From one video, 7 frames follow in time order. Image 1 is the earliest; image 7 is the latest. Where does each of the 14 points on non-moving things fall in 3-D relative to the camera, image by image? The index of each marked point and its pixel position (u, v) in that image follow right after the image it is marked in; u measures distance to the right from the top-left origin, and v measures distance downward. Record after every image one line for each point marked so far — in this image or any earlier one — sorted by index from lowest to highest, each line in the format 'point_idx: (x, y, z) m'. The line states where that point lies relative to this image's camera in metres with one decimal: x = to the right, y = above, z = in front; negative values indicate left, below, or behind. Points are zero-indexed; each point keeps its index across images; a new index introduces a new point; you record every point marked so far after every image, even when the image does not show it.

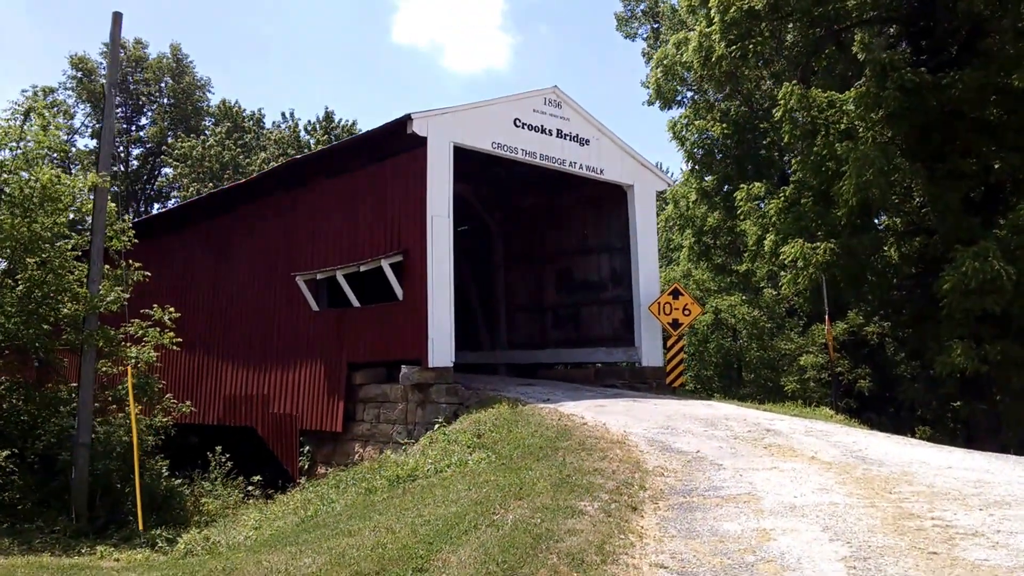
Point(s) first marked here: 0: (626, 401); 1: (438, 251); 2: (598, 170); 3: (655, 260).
0: (+1.2, -1.2, +10.2) m
1: (-0.9, +0.4, +11.1) m
2: (+1.2, +1.6, +12.9) m
3: (+2.0, +0.4, +13.5) m
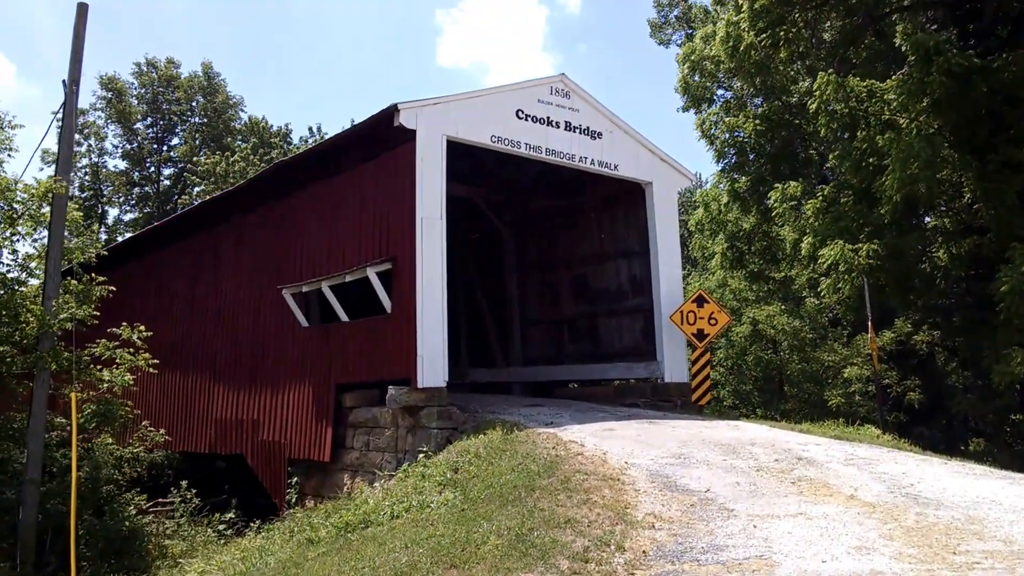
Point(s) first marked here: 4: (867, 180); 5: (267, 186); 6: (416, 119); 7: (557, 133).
0: (+1.2, -1.2, +9.0) m
1: (-0.9, +0.3, +10.0) m
2: (+1.2, +1.5, +11.8) m
3: (+2.1, +0.3, +12.2) m
4: (+5.4, +1.6, +14.8) m
5: (-3.3, +1.3, +13.3) m
6: (-1.0, +1.7, +10.0) m
7: (+0.5, +1.8, +11.3) m
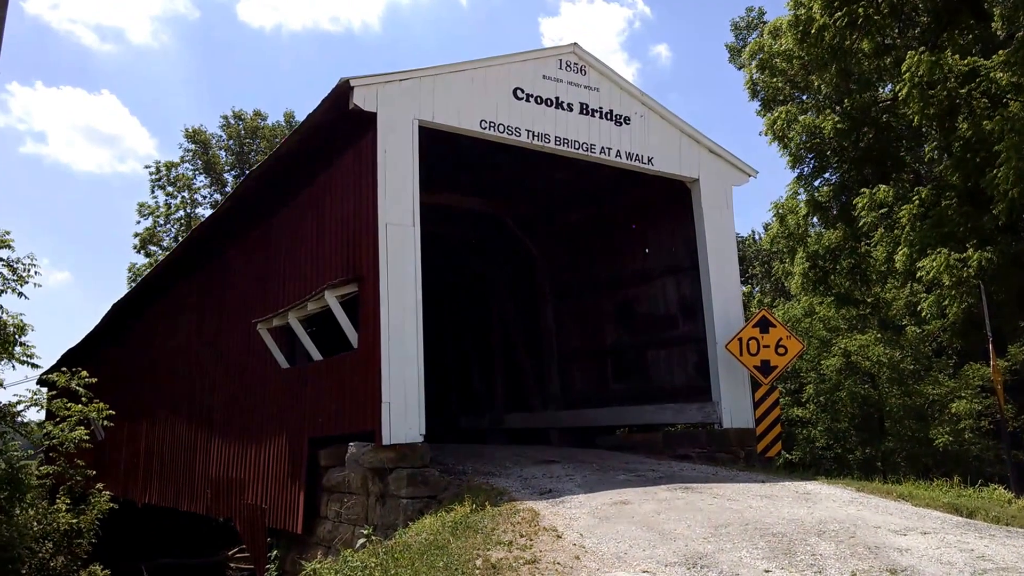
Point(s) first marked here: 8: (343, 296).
0: (+1.1, -1.4, +6.5) m
1: (-0.9, +0.1, +7.8) m
2: (+1.3, +1.3, +9.4) m
3: (+2.2, 0.0, +9.8) m
4: (+5.7, +1.4, +12.1) m
5: (-3.0, +0.9, +11.3) m
6: (-1.1, +1.5, +7.9) m
7: (+0.5, +1.6, +9.0) m
8: (-1.5, -0.1, +8.5) m
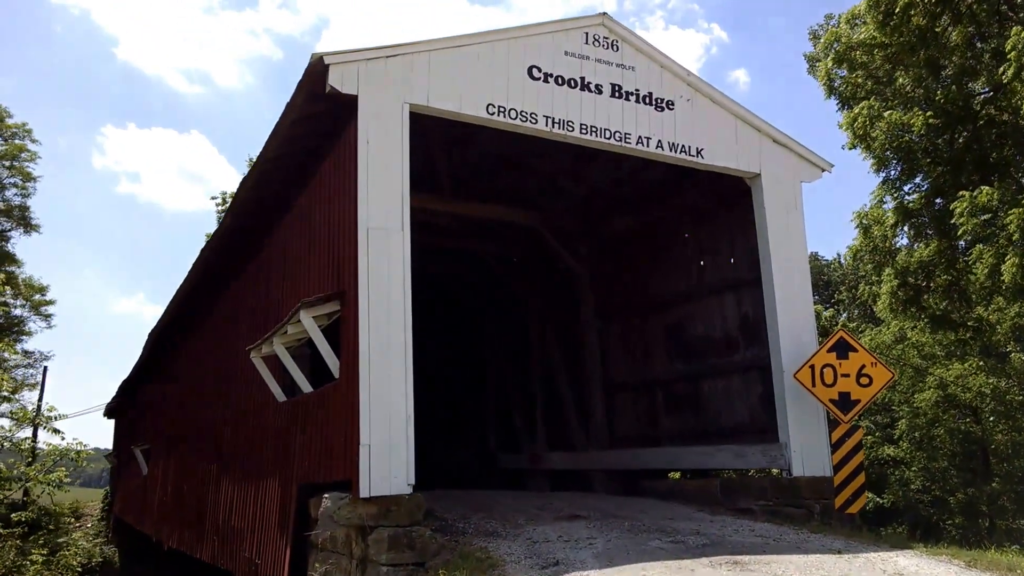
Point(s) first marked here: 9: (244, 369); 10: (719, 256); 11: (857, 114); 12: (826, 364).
0: (+1.0, -1.4, +4.9) m
1: (-0.9, 0.0, +6.4) m
2: (+1.5, +1.1, +7.9) m
3: (+2.4, -0.1, +8.1) m
4: (+6.0, +1.2, +10.2) m
5: (-2.7, +0.7, +10.1) m
6: (-1.0, +1.4, +6.5) m
7: (+0.7, +1.5, +7.6) m
8: (-1.3, -0.2, +7.1) m
9: (-3.0, -0.9, +11.0) m
10: (+1.9, +0.3, +8.9) m
11: (+4.8, +2.4, +13.6) m
12: (+2.4, -0.6, +7.4) m
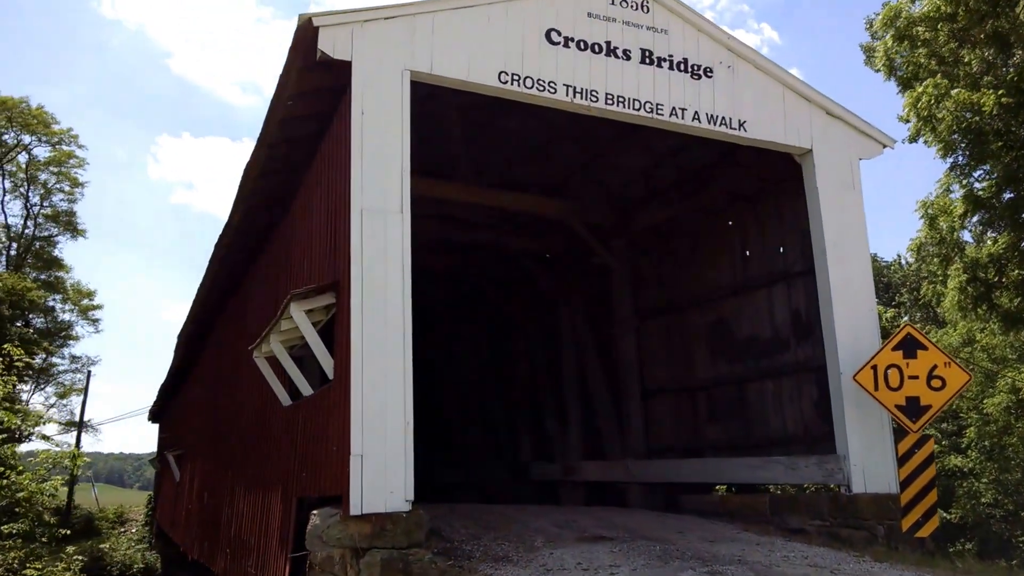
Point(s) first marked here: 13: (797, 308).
0: (+1.0, -1.3, +4.1) m
1: (-0.8, +0.1, +5.7) m
2: (+1.6, +1.2, +7.0) m
3: (+2.6, 0.0, +7.2) m
4: (+6.3, +1.3, +9.0) m
5: (-2.4, +0.7, +9.4) m
6: (-1.0, +1.5, +5.8) m
7: (+0.8, +1.5, +6.7) m
8: (-1.2, -0.1, +6.4) m
9: (-2.7, -0.8, +10.3) m
10: (+2.1, +0.3, +8.0) m
11: (+5.3, +2.5, +12.6) m
12: (+2.5, -0.5, +6.5) m
13: (+2.2, -0.2, +7.6) m
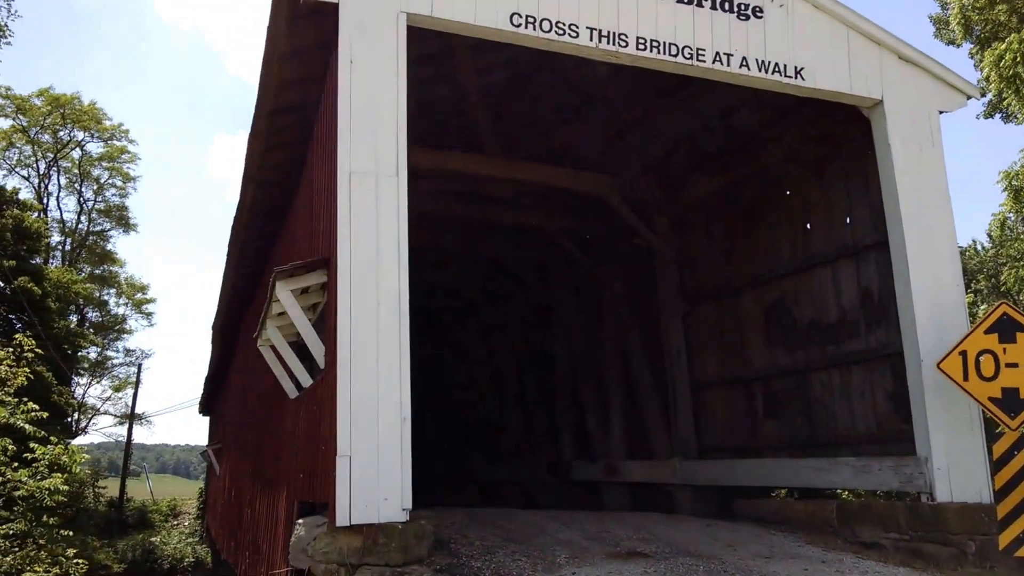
0: (+1.0, -1.2, +3.2) m
1: (-0.7, +0.2, +4.9) m
2: (+1.8, +1.3, +6.0) m
3: (+2.8, +0.1, +6.1) m
4: (+6.6, +1.5, +7.8) m
5: (-2.1, +0.9, +8.7) m
6: (-0.9, +1.6, +5.0) m
7: (+0.9, +1.7, +5.8) m
8: (-1.1, 0.0, +5.6) m
9: (-2.3, -0.7, +9.6) m
10: (+2.3, +0.5, +7.0) m
11: (+5.7, +2.7, +11.4) m
12: (+2.7, -0.3, +5.5) m
13: (+2.4, 0.0, +6.6) m
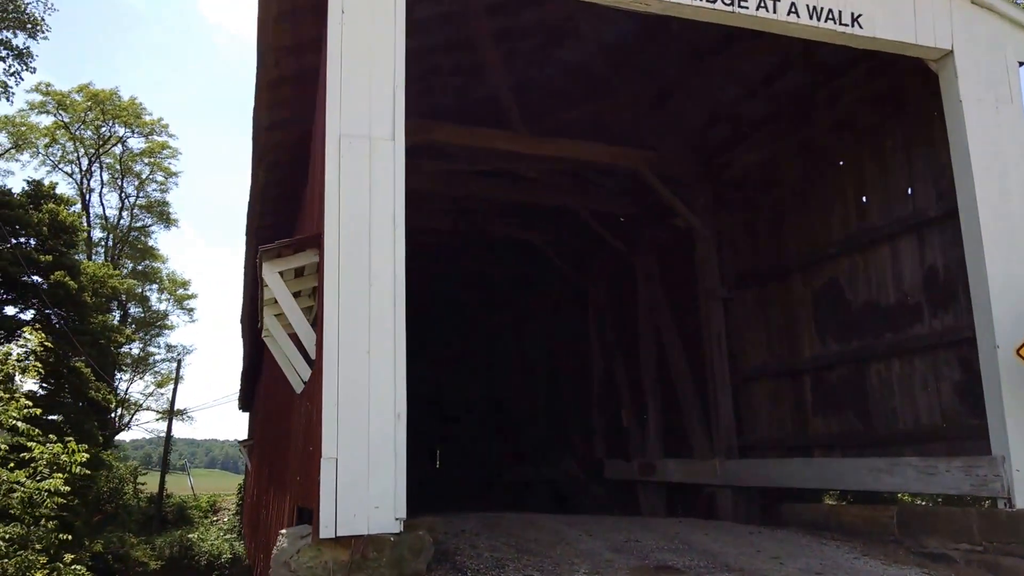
0: (+1.0, -1.1, +2.5) m
1: (-0.7, +0.3, +4.3) m
2: (+1.8, +1.5, +5.3) m
3: (+2.9, +0.3, +5.4) m
4: (+6.7, +1.6, +6.9) m
5: (-1.9, +1.0, +8.2) m
6: (-0.8, +1.7, +4.4) m
7: (+1.0, +1.8, +5.1) m
8: (-1.0, +0.1, +5.0) m
9: (-2.1, -0.6, +9.1) m
10: (+2.4, +0.6, +6.2) m
11: (+6.0, +2.8, +10.5) m
12: (+2.7, -0.2, +4.8) m
13: (+2.5, +0.1, +5.9) m
